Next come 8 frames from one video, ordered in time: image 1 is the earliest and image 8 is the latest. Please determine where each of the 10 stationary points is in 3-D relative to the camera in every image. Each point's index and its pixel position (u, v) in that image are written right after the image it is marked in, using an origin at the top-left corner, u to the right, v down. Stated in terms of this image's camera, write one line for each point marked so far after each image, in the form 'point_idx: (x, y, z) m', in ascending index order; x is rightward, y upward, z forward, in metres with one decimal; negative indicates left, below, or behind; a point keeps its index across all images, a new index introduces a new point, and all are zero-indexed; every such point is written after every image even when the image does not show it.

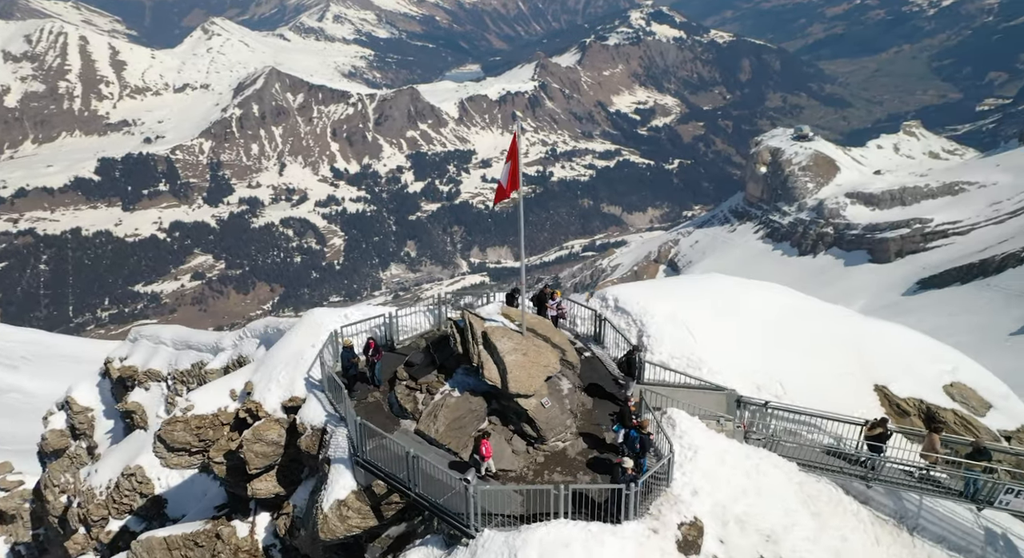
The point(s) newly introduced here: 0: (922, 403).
0: (+6.9, -2.0, +12.0) m
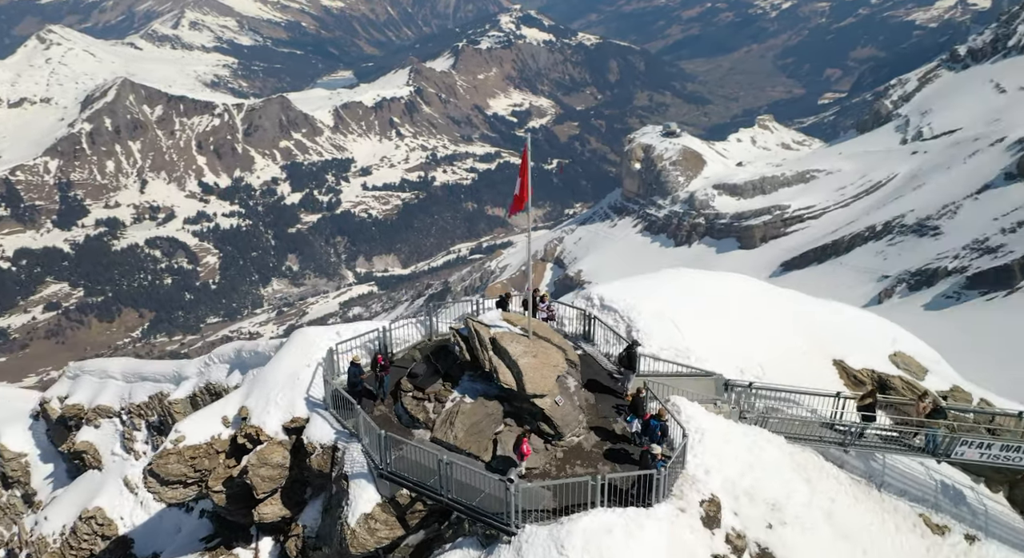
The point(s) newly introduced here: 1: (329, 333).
0: (+6.8, -1.7, +13.6) m
1: (-3.3, -1.1, +13.9) m
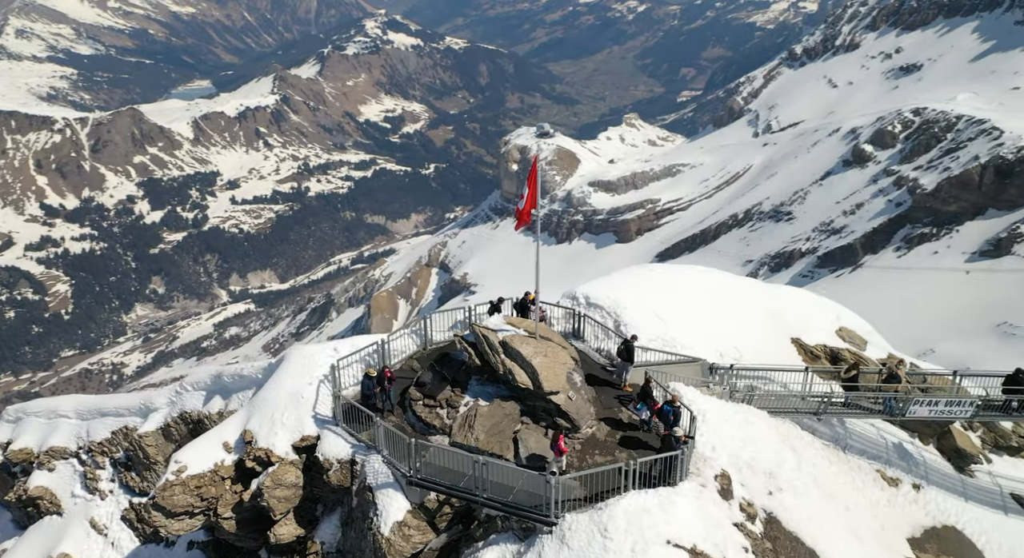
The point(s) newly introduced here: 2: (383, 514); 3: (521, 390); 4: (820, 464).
0: (+6.7, -1.4, +15.3) m
1: (-3.5, -1.4, +14.0) m
2: (-2.0, -3.7, +11.6) m
3: (+0.1, -1.9, +12.1) m
4: (+5.5, -3.3, +12.9) m
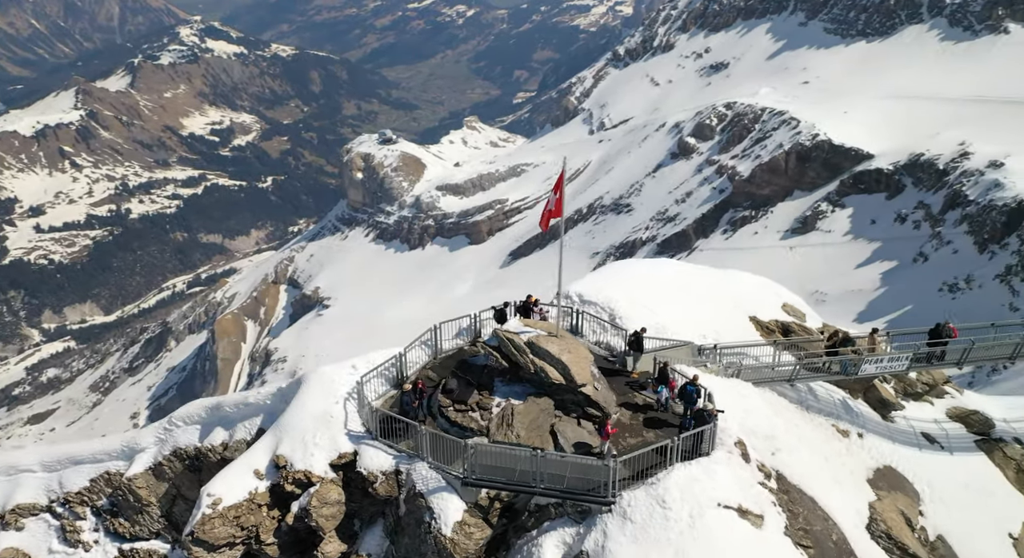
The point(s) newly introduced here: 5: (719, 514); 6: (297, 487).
0: (+6.4, -1.0, +17.4) m
1: (-3.2, -1.8, +14.2) m
2: (-1.2, -4.0, +12.1) m
3: (+0.7, -1.9, +13.1) m
4: (+5.9, -3.0, +14.9) m
5: (+3.2, -3.6, +11.1) m
6: (-3.8, -3.7, +13.1) m
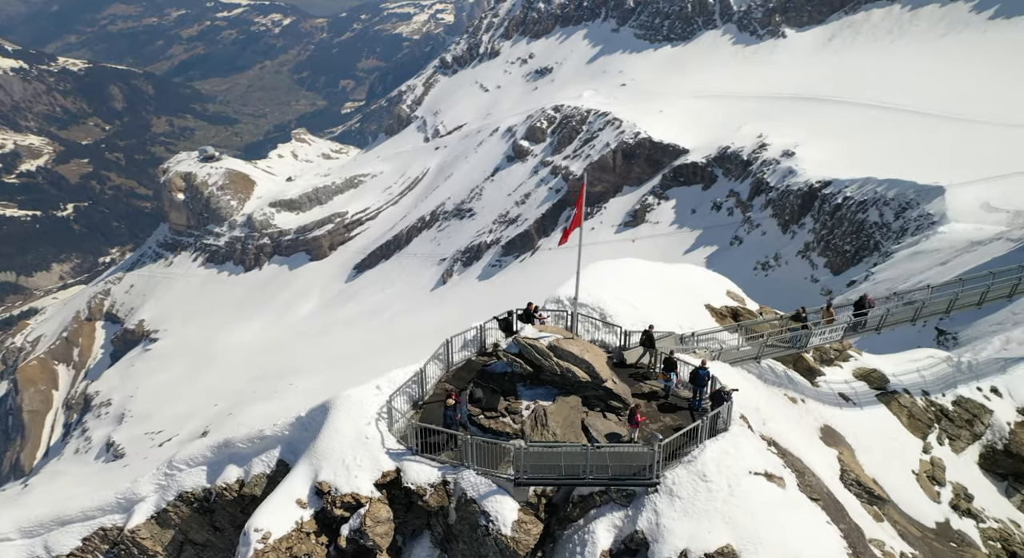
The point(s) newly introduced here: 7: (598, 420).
0: (+5.9, -0.8, +19.5) m
1: (-2.8, -2.2, +14.4) m
2: (-0.2, -4.2, +12.8) m
3: (+1.2, -2.1, +14.1) m
4: (+6.0, -2.7, +16.9) m
5: (+4.2, -3.5, +12.6) m
6: (-3.0, -4.2, +13.2) m
7: (+1.6, -2.7, +13.8) m
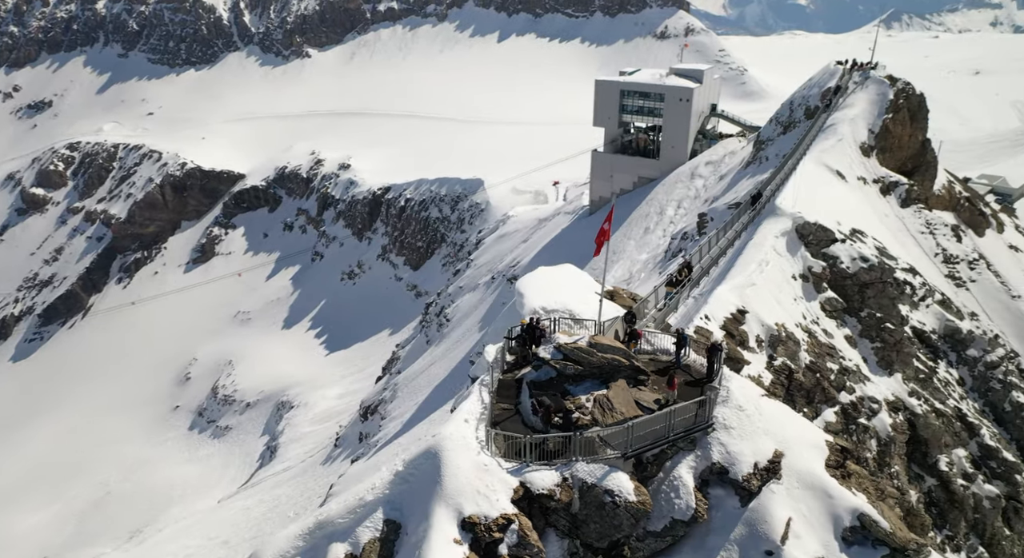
0: (+3.1, -0.5, +24.2) m
1: (-1.1, -3.2, +15.3) m
2: (+2.3, -4.4, +15.4) m
3: (+2.4, -2.2, +17.2) m
4: (+5.0, -2.1, +22.1) m
5: (+5.9, -2.9, +17.5) m
6: (-0.2, -5.0, +14.2) m
7: (+3.0, -2.7, +17.1) m
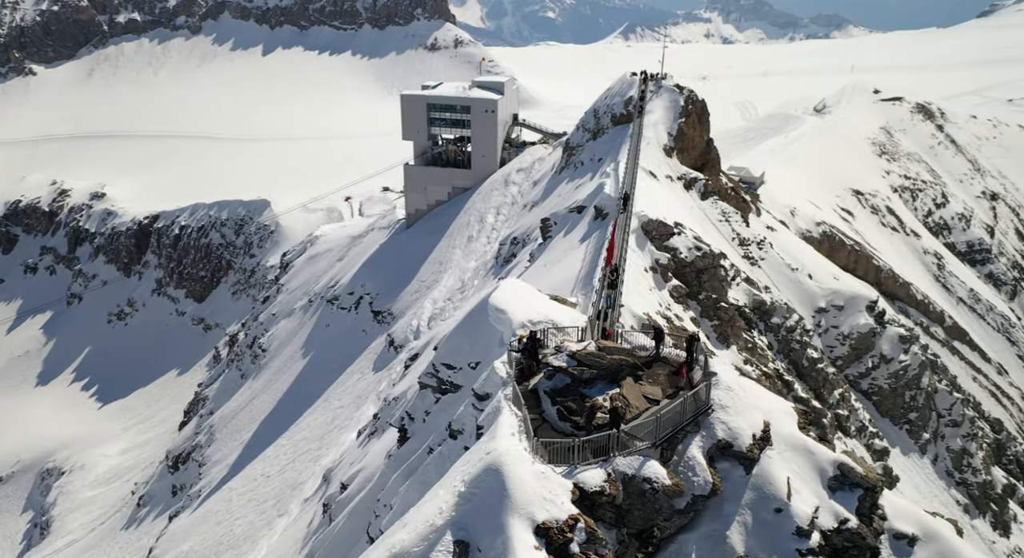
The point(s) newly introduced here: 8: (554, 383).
0: (+1.4, -0.8, +25.6) m
1: (0.0, -3.6, +15.9) m
2: (+3.4, -4.6, +16.9) m
3: (+2.8, -2.3, +18.7) m
4: (+3.9, -2.1, +24.1) m
5: (+6.1, -2.7, +20.0) m
6: (+1.3, -5.3, +15.1) m
7: (+3.4, -2.8, +18.8) m
8: (+1.1, -2.6, +18.2) m
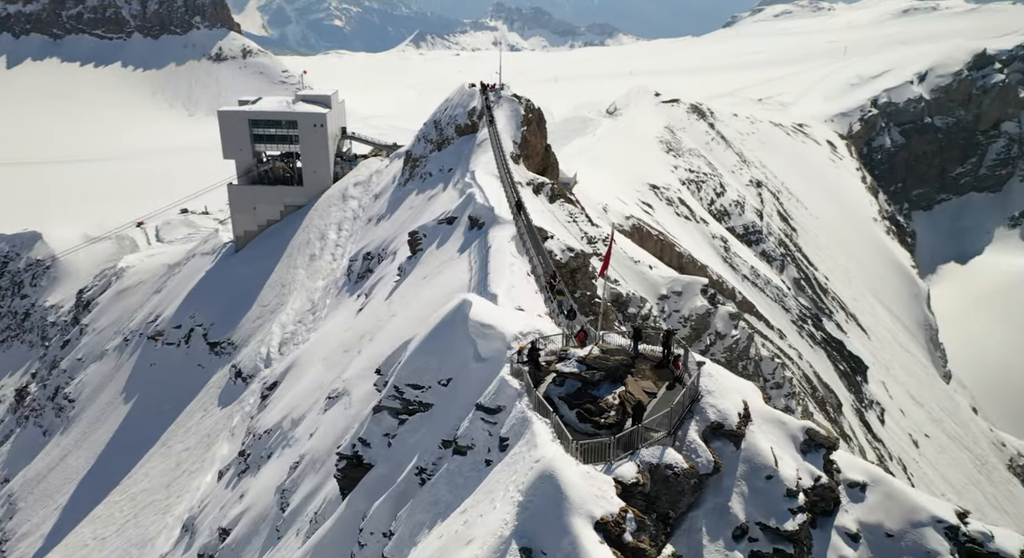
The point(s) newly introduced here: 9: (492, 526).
0: (-0.2, -1.2, +26.5) m
1: (+1.1, -3.9, +16.7) m
2: (+4.2, -4.6, +18.5) m
3: (+2.9, -2.5, +20.0) m
4: (+2.7, -2.3, +25.6) m
5: (+5.9, -2.6, +22.1) m
6: (+2.7, -5.5, +16.3) m
7: (+3.6, -2.9, +20.3) m
8: (+1.5, -2.9, +19.2) m
9: (-0.5, -5.5, +16.1) m
